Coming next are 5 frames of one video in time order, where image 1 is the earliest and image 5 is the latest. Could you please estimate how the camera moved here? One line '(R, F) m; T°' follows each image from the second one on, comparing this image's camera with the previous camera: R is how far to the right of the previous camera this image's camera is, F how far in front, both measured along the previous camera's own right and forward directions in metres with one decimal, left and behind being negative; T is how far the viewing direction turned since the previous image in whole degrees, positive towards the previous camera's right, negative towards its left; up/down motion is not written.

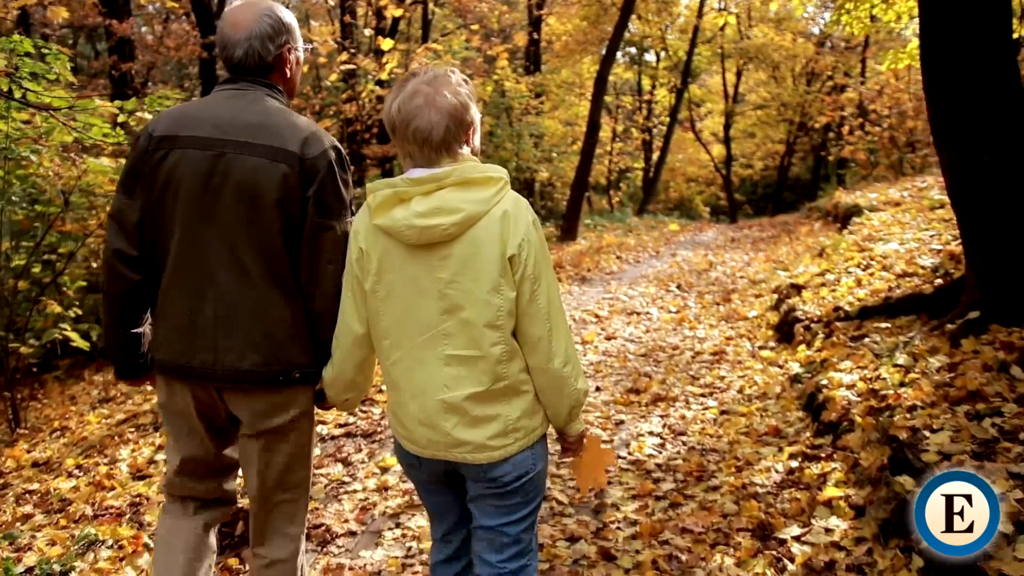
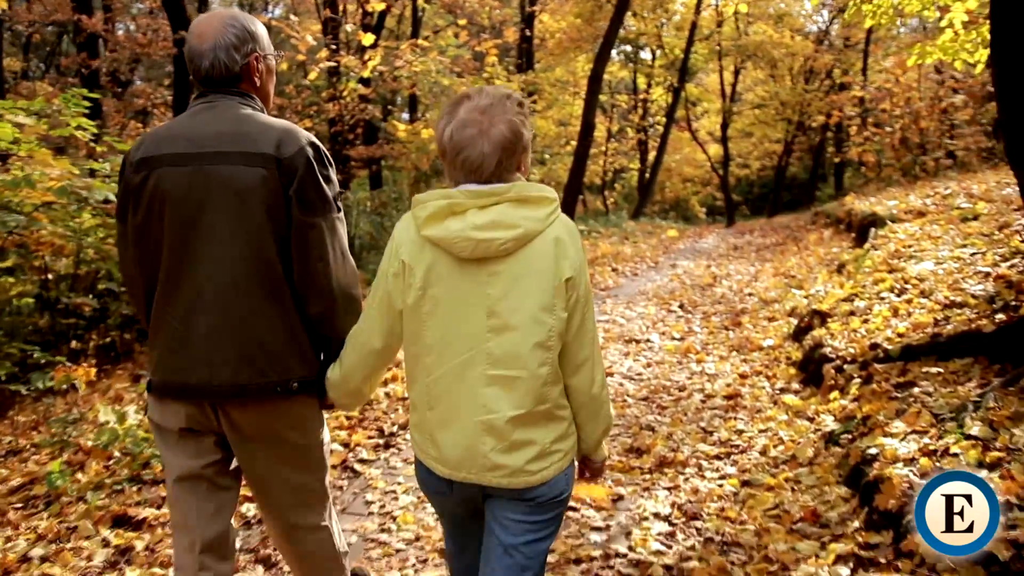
(+0.1, +1.1) m; 0°
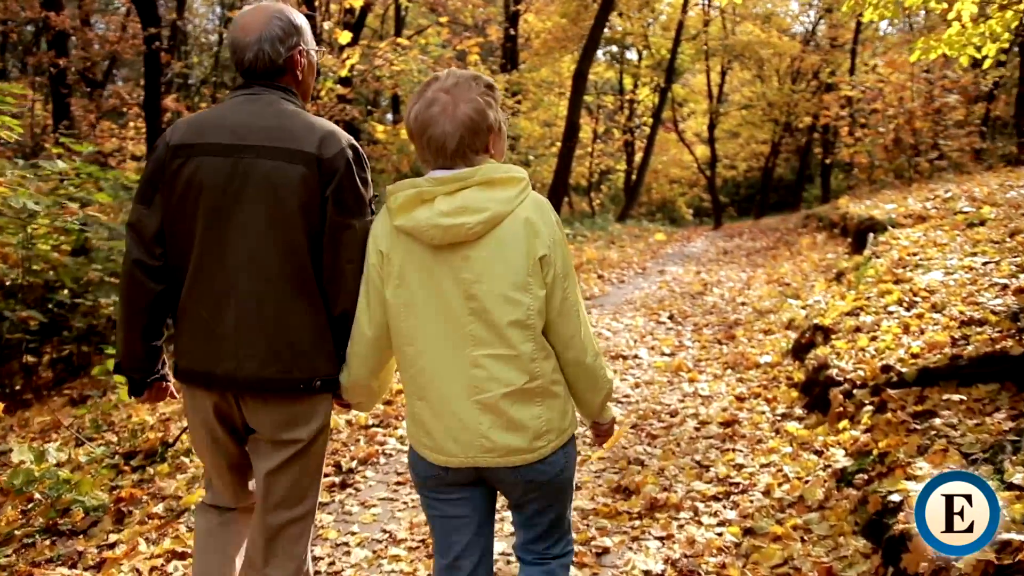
(+0.1, +0.6) m; +1°
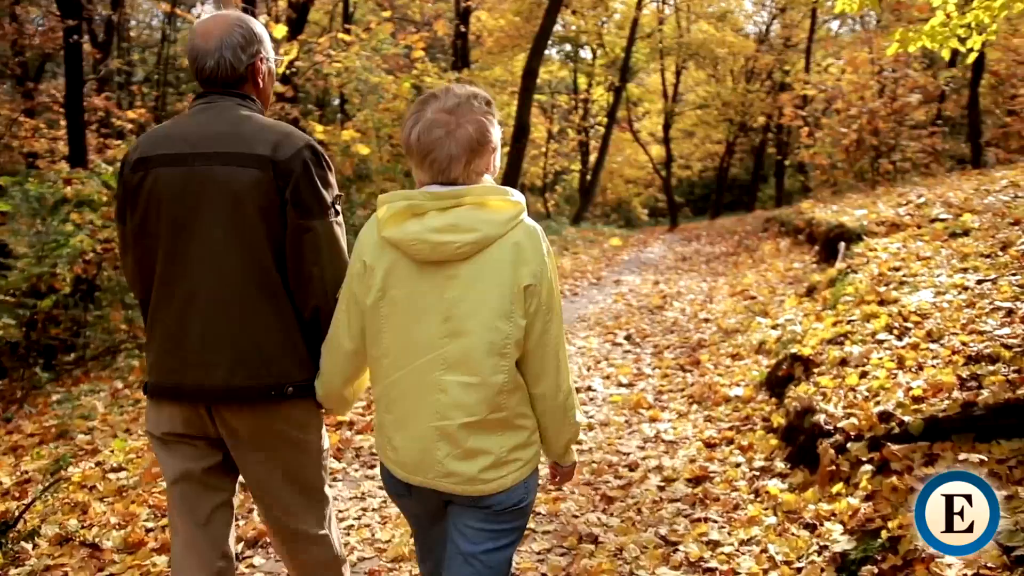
(+0.1, +0.9) m; +3°
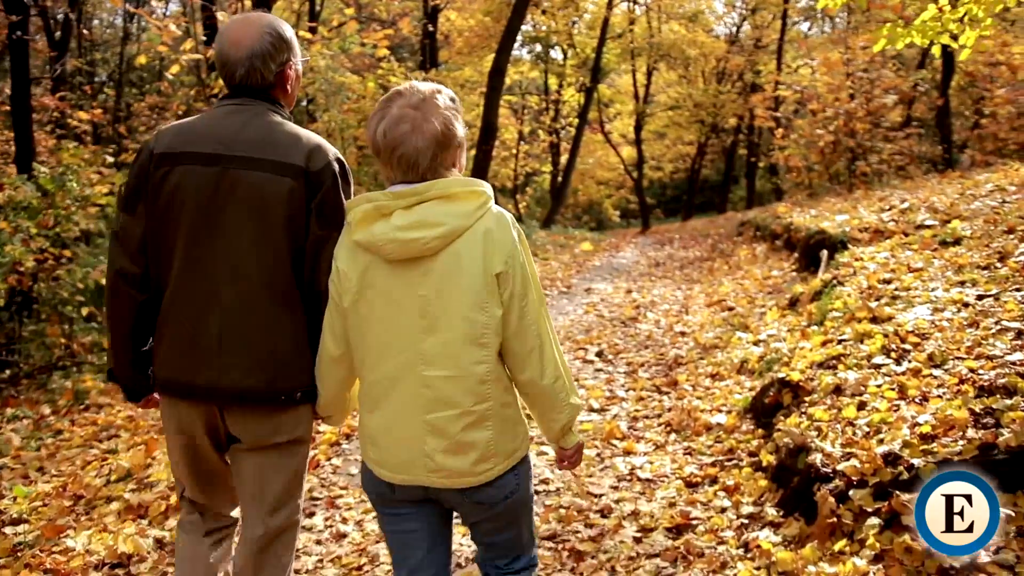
(+0.1, +0.6) m; +2°
